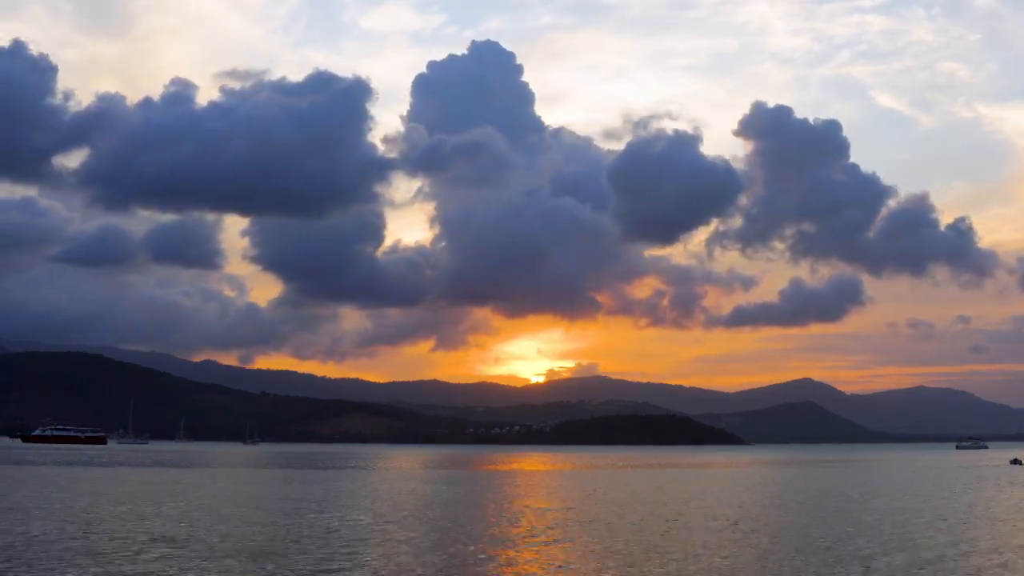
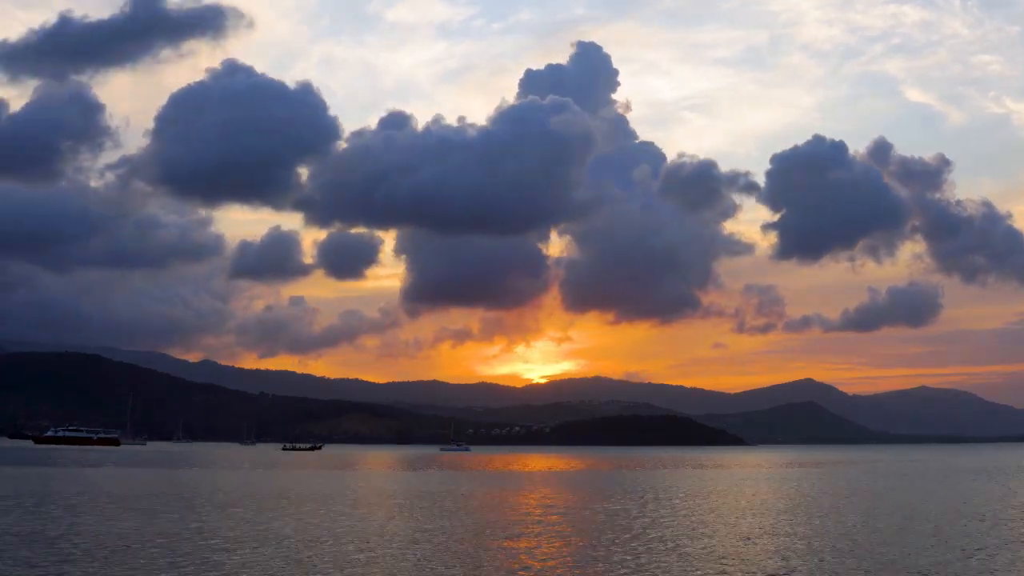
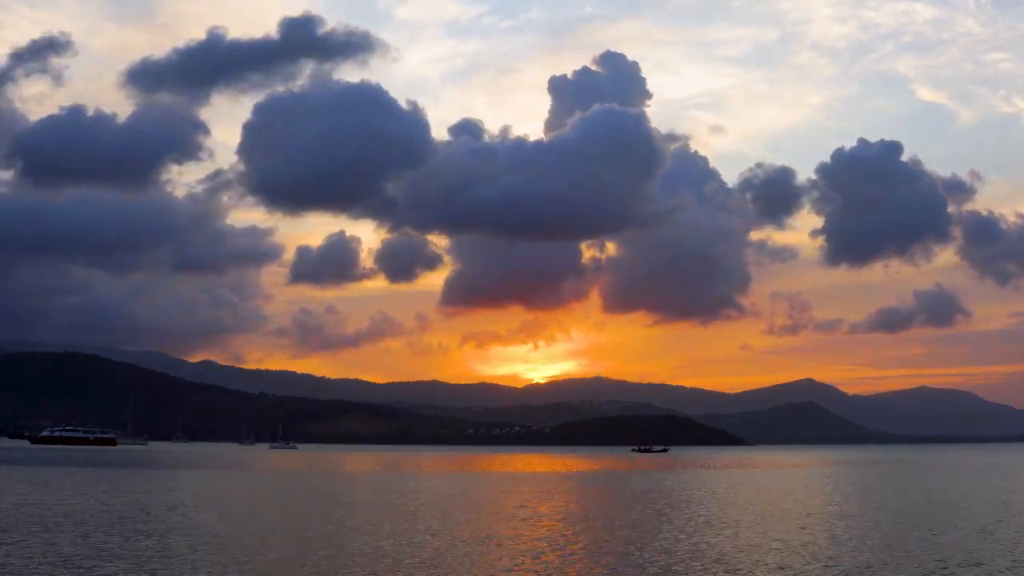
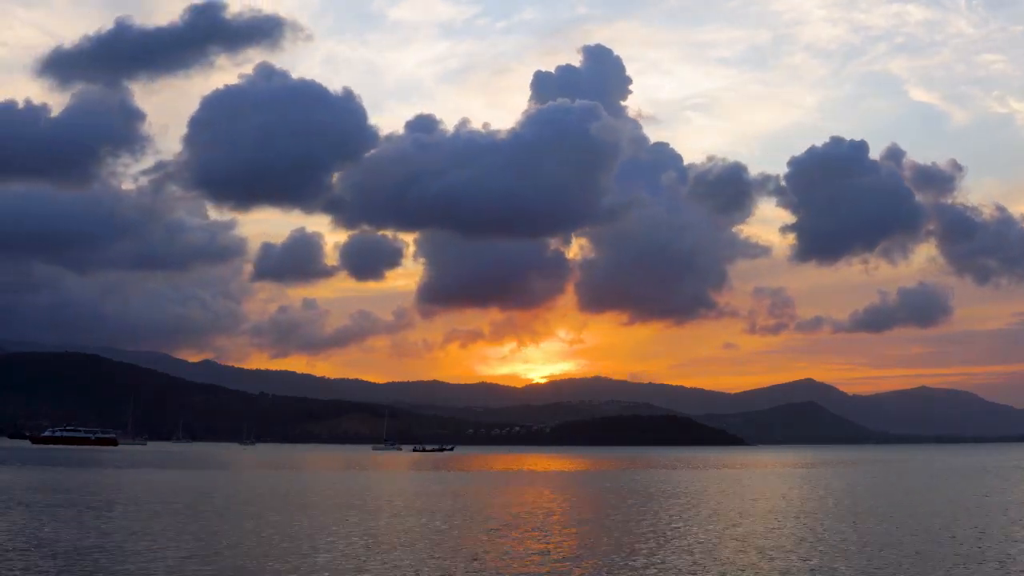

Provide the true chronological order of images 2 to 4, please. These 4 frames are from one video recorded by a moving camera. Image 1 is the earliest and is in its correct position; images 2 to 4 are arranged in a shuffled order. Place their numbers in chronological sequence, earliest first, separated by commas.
2, 4, 3
